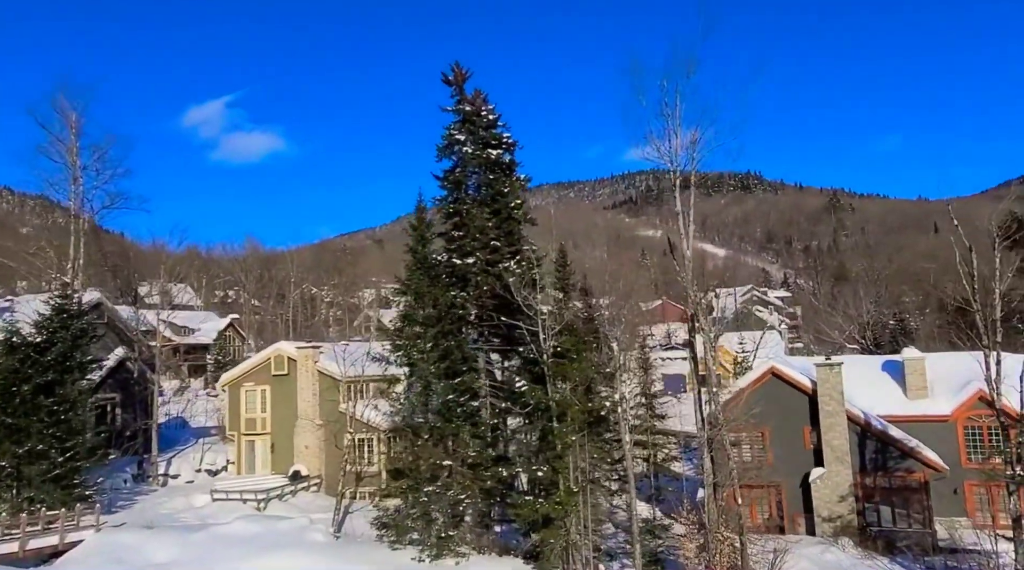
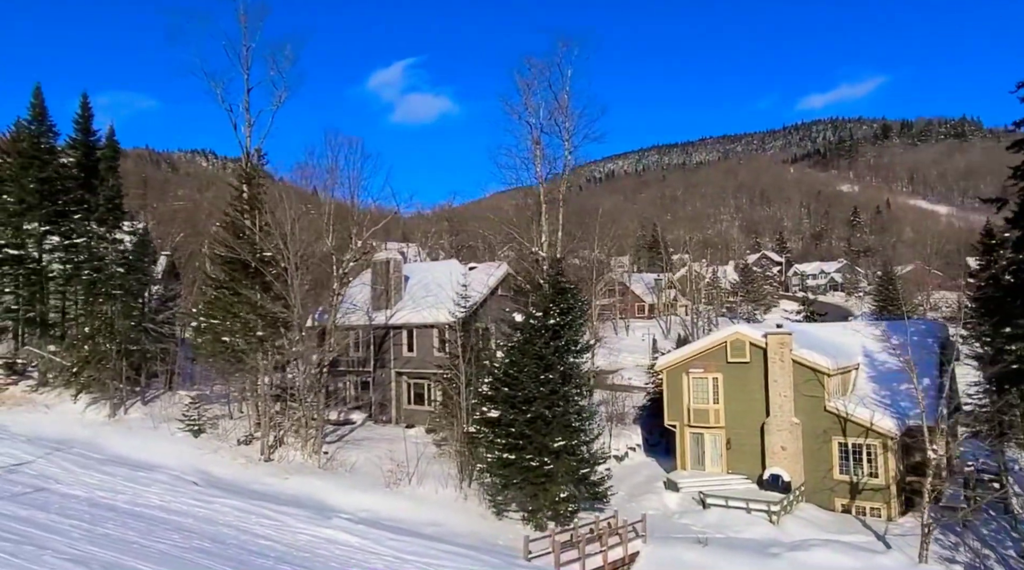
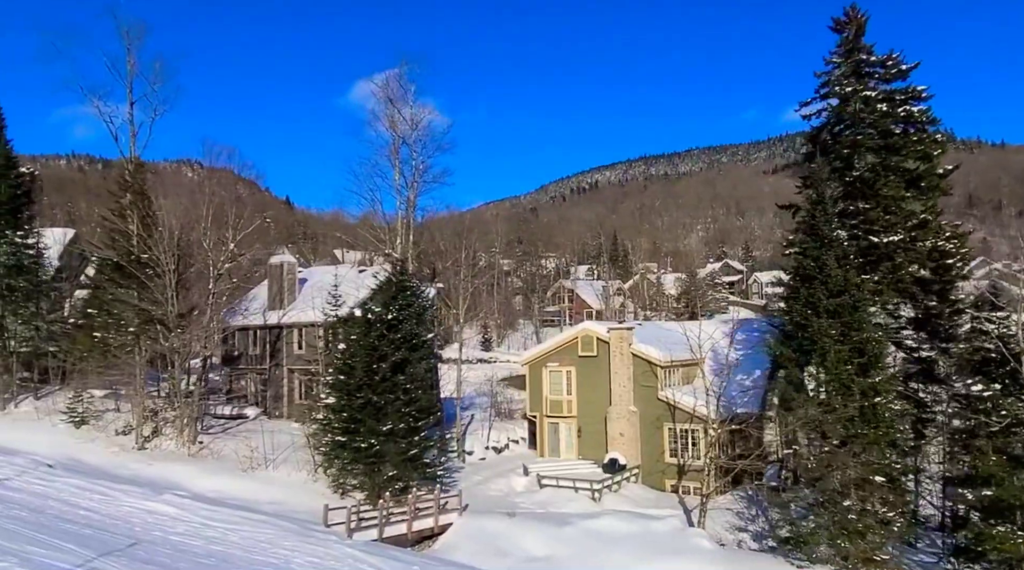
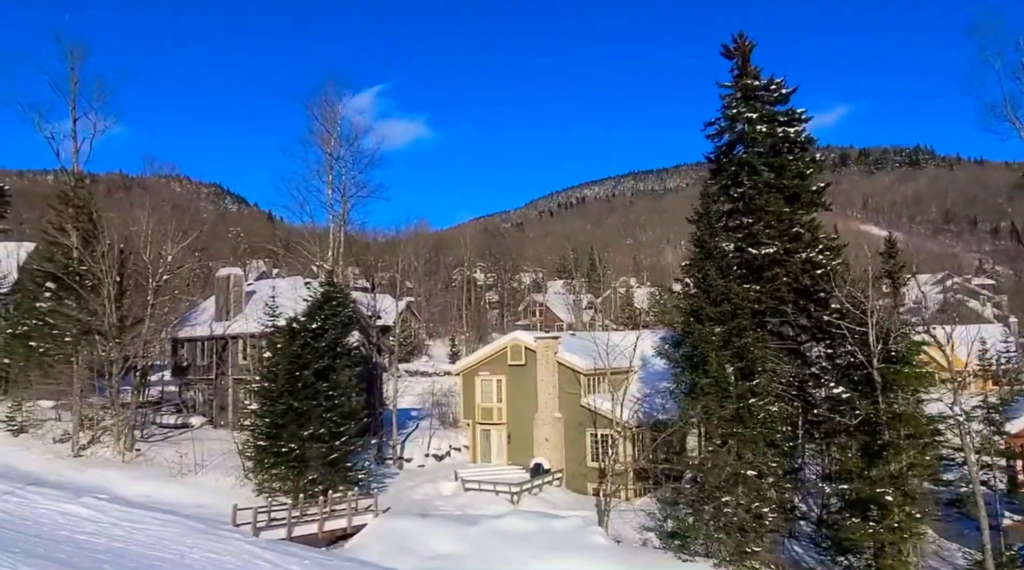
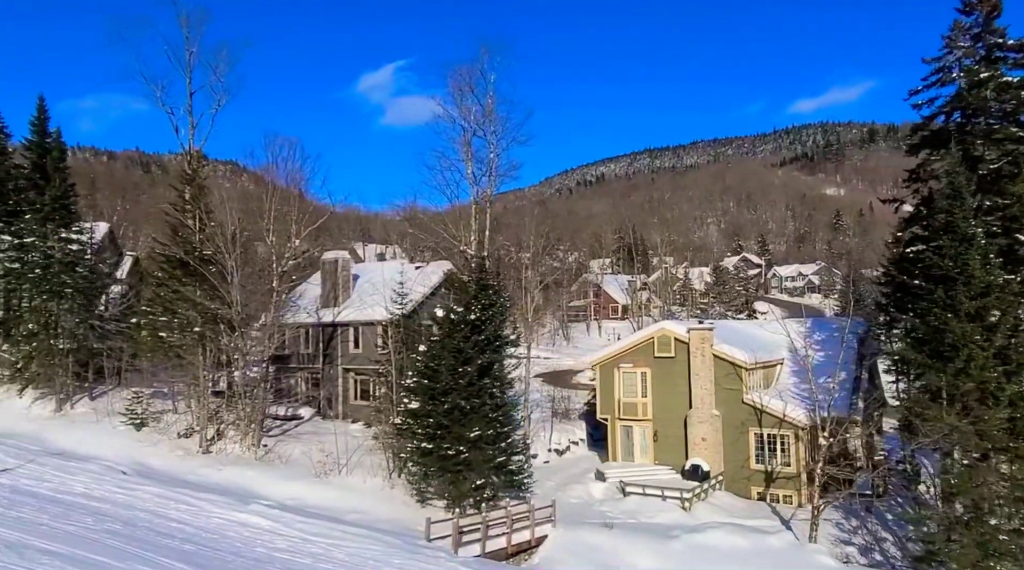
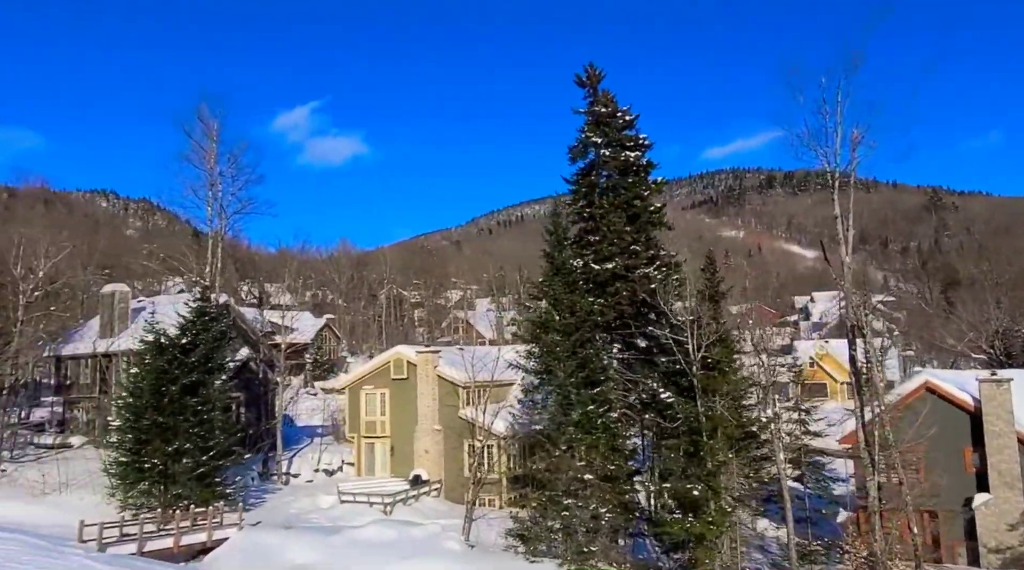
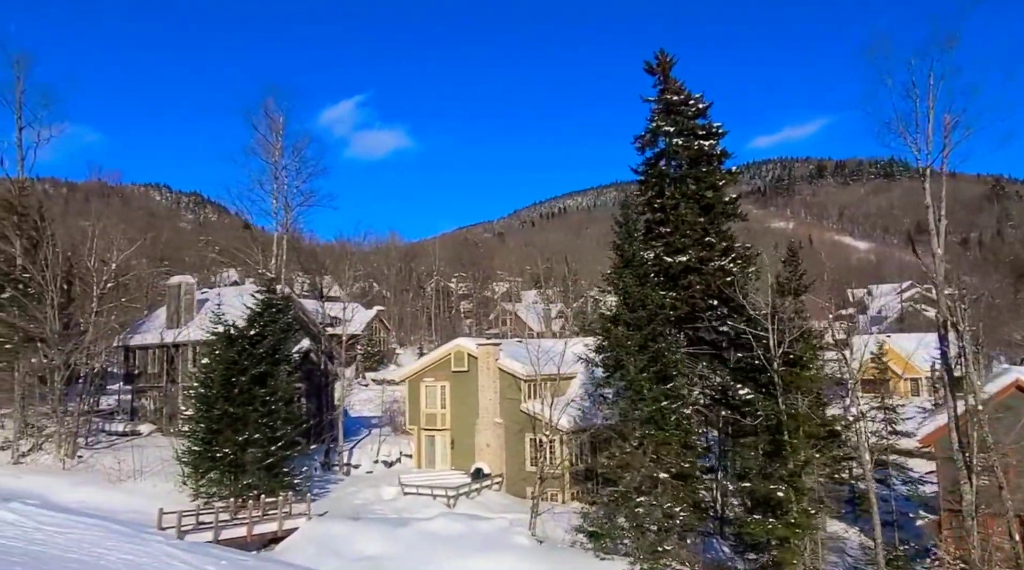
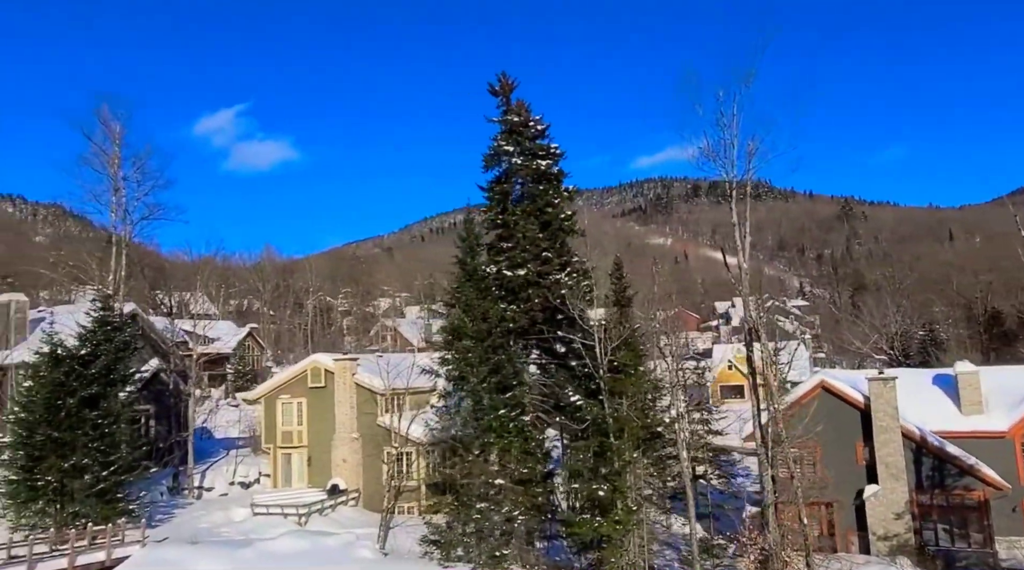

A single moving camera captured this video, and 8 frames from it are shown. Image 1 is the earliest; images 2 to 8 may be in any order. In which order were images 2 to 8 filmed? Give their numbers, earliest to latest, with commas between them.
8, 6, 7, 4, 3, 5, 2
